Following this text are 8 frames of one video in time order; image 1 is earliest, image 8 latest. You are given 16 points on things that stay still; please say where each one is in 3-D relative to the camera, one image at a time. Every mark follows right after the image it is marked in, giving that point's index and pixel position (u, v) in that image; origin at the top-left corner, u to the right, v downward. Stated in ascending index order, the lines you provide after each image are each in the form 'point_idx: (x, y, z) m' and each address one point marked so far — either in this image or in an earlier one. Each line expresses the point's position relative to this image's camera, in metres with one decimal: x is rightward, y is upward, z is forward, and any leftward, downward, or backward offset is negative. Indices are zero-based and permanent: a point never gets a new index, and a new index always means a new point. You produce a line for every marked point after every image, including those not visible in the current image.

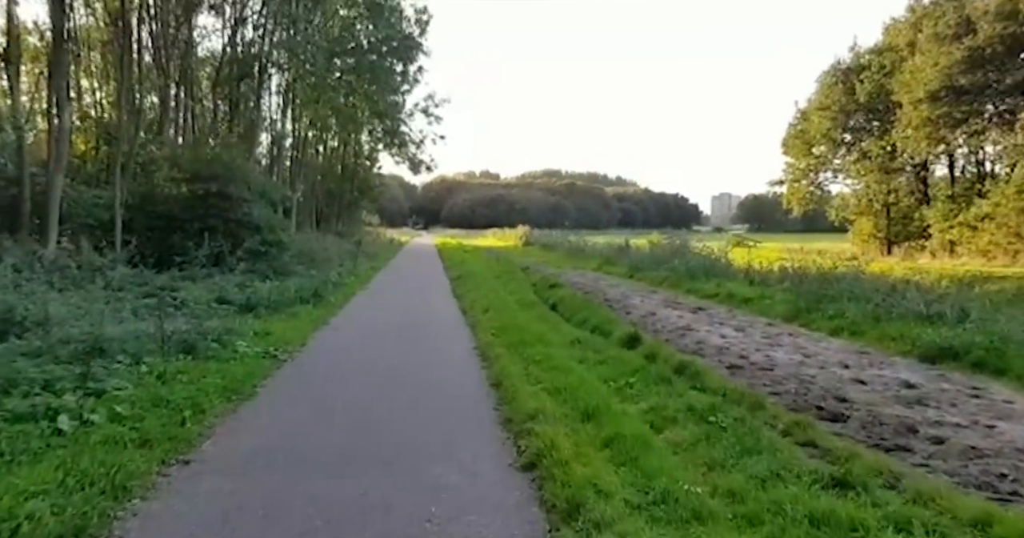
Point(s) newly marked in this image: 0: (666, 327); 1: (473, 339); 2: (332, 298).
0: (+2.7, -1.0, +12.8) m
1: (-0.6, -1.2, +12.1) m
2: (-4.5, -0.8, +18.1) m
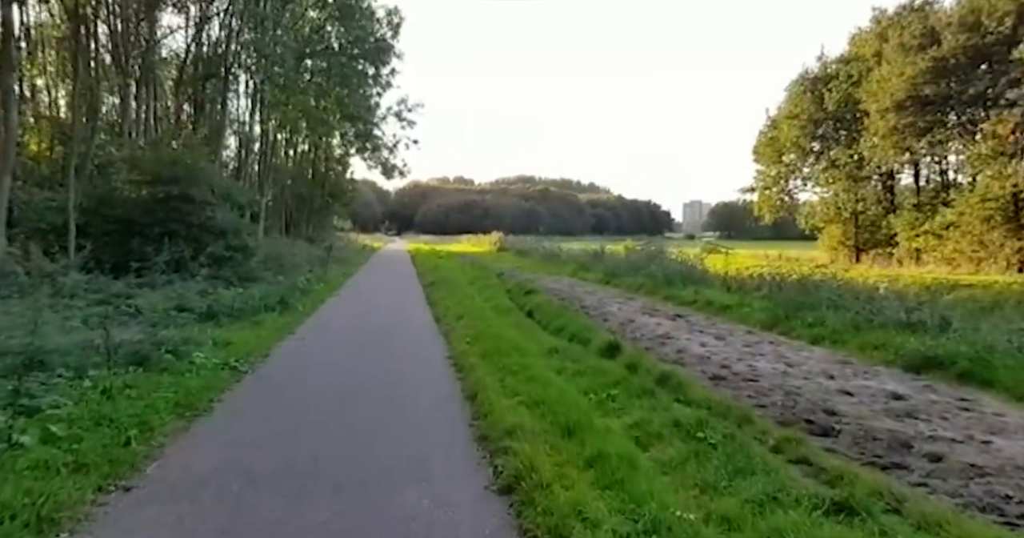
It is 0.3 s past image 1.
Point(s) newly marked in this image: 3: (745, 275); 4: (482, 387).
0: (+2.3, -1.1, +12.5) m
1: (-1.0, -1.3, +11.7) m
2: (-5.1, -0.9, +17.5) m
3: (+5.9, -0.2, +18.6) m
4: (-0.3, -1.3, +8.0) m
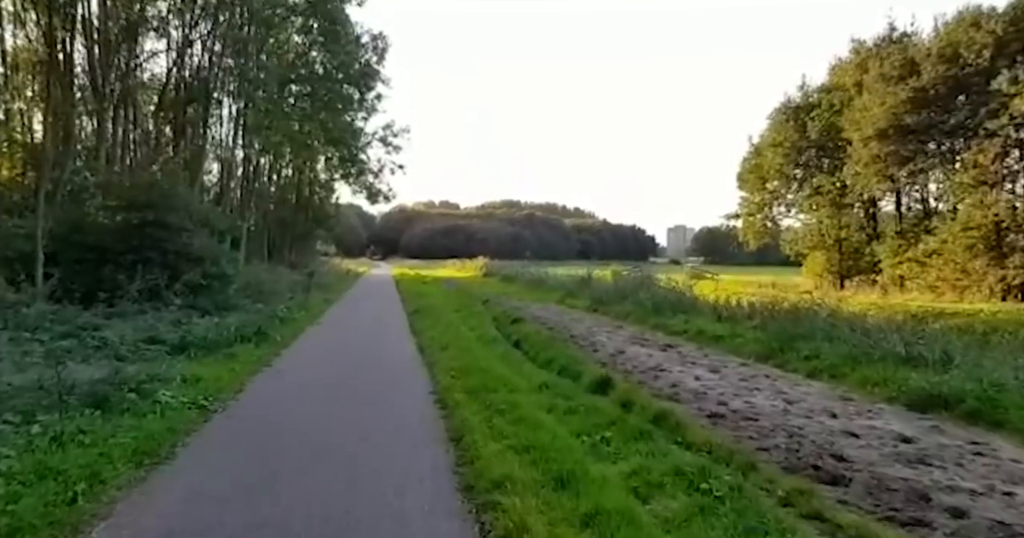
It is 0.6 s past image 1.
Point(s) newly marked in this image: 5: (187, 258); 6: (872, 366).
0: (+2.1, -1.6, +12.1) m
1: (-1.2, -1.7, +11.2) m
2: (-5.4, -1.6, +17.0) m
3: (+5.6, -0.9, +18.3) m
4: (-0.5, -1.6, +7.6) m
5: (-9.1, +0.3, +20.5) m
6: (+4.9, -1.3, +10.1) m
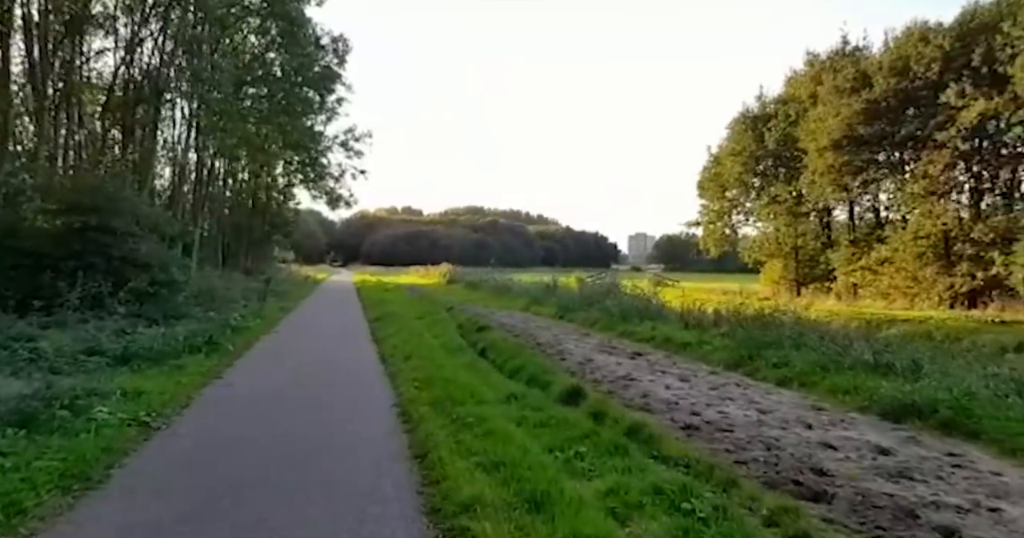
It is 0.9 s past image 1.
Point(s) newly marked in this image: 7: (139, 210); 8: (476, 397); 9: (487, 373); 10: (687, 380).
0: (+1.5, -1.7, +11.9) m
1: (-1.7, -1.8, +10.8) m
2: (-6.2, -1.7, +16.3) m
3: (+4.7, -1.0, +18.2) m
4: (-0.8, -1.7, +7.2) m
5: (-10.1, +0.1, +19.7) m
6: (+4.4, -1.4, +10.0) m
7: (-10.3, +1.7, +20.2) m
8: (-0.5, -1.6, +9.5) m
9: (-0.4, -1.7, +11.9) m
10: (+2.7, -1.7, +11.2) m
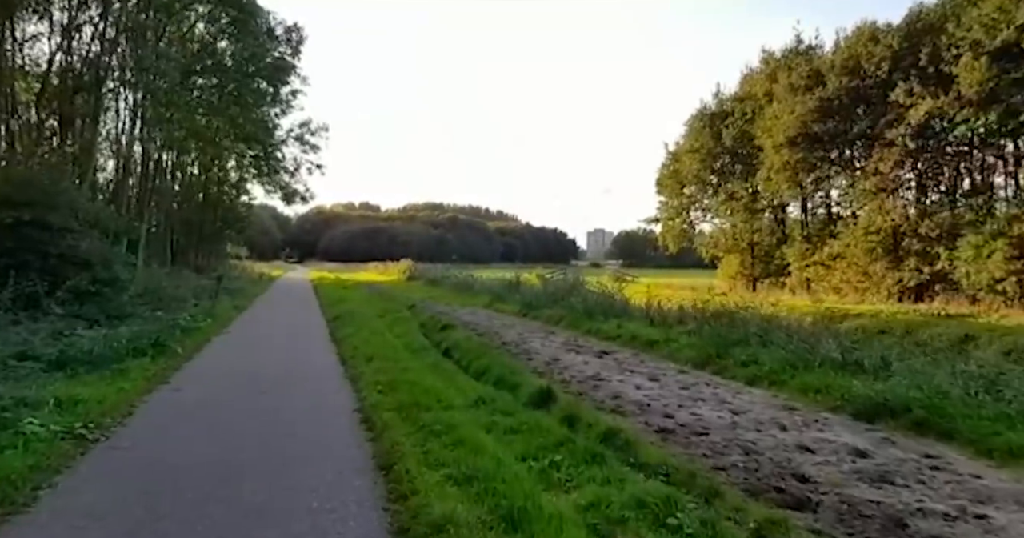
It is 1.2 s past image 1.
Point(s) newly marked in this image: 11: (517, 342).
0: (+1.0, -1.7, +11.7) m
1: (-2.2, -1.8, +10.4) m
2: (-7.0, -1.7, +15.7) m
3: (+3.8, -1.0, +18.2) m
4: (-1.0, -1.7, +6.9) m
5: (-11.1, +0.2, +18.8) m
6: (+4.0, -1.4, +9.9) m
7: (-11.3, +1.7, +19.3) m
8: (-0.9, -1.6, +9.1) m
9: (-0.9, -1.7, +11.5) m
10: (+2.2, -1.7, +11.1) m
11: (+0.1, -1.6, +16.3) m
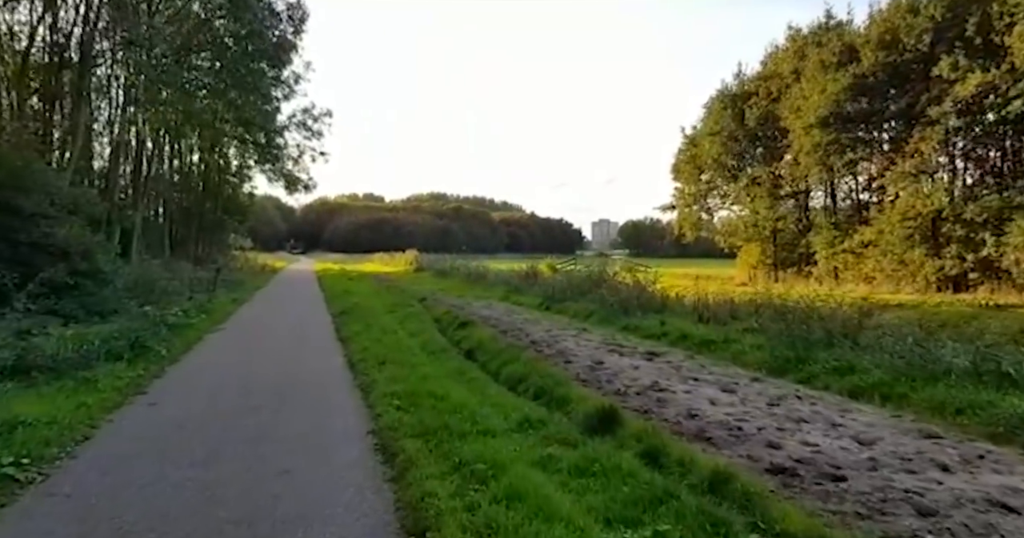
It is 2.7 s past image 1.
0: (+1.5, -1.5, +9.7) m
1: (-1.7, -1.7, +8.4) m
2: (-6.4, -1.5, +13.7) m
3: (+4.4, -0.7, +16.2) m
4: (-0.5, -1.6, +4.9) m
5: (-10.5, +0.4, +16.9) m
6: (+4.5, -1.2, +7.9) m
7: (-10.7, +1.9, +17.4) m
8: (-0.3, -1.5, +7.2) m
9: (-0.4, -1.5, +9.6) m
10: (+2.7, -1.5, +9.1) m
11: (+0.7, -1.4, +14.3) m
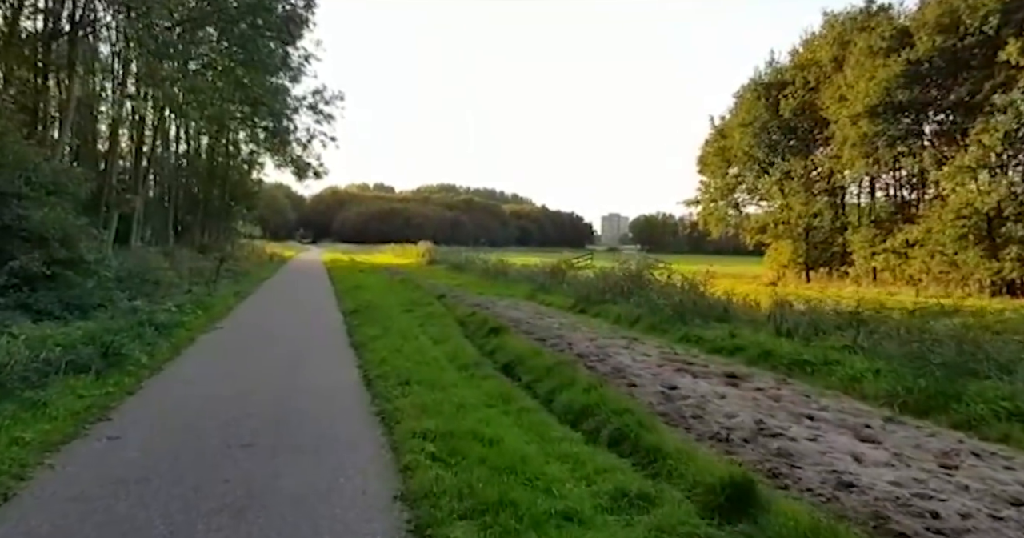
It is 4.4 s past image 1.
0: (+2.2, -1.6, +7.4) m
1: (-1.0, -1.7, +6.2) m
2: (-5.7, -1.4, +11.6) m
3: (+5.2, -0.8, +13.9) m
4: (+0.1, -1.7, +2.7) m
5: (-9.7, +0.6, +14.8) m
6: (+5.2, -1.4, +5.6) m
7: (-9.9, +2.1, +15.2) m
8: (+0.3, -1.6, +4.9) m
9: (+0.3, -1.5, +7.3) m
10: (+3.4, -1.6, +6.8) m
11: (+1.4, -1.4, +12.1) m
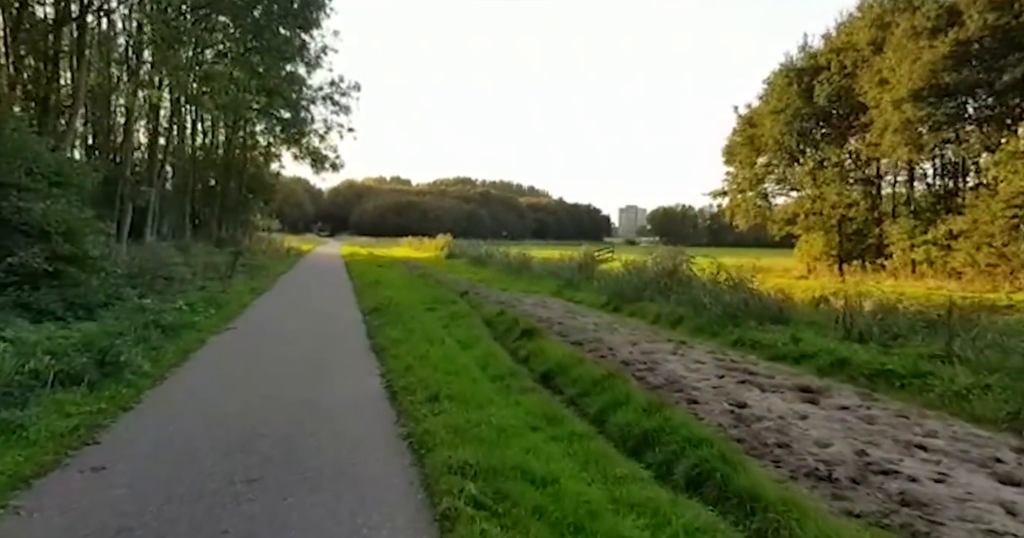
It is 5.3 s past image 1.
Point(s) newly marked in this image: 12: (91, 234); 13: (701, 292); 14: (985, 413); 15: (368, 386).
0: (+2.6, -1.6, +6.2) m
1: (-0.6, -1.7, +5.0) m
2: (-5.2, -1.4, +10.5) m
3: (+5.8, -0.7, +12.5) m
4: (+0.4, -1.8, +1.5) m
5: (-9.1, +0.6, +13.7) m
6: (+5.6, -1.4, +4.3) m
7: (-9.2, +2.2, +14.2) m
8: (+0.7, -1.6, +3.7) m
9: (+0.7, -1.5, +6.1) m
10: (+3.8, -1.6, +5.5) m
11: (+2.0, -1.4, +10.8) m
12: (-9.4, +0.8, +16.5) m
13: (+4.0, -0.5, +16.0) m
14: (+4.7, -1.4, +7.3) m
15: (-1.9, -1.5, +9.8) m
